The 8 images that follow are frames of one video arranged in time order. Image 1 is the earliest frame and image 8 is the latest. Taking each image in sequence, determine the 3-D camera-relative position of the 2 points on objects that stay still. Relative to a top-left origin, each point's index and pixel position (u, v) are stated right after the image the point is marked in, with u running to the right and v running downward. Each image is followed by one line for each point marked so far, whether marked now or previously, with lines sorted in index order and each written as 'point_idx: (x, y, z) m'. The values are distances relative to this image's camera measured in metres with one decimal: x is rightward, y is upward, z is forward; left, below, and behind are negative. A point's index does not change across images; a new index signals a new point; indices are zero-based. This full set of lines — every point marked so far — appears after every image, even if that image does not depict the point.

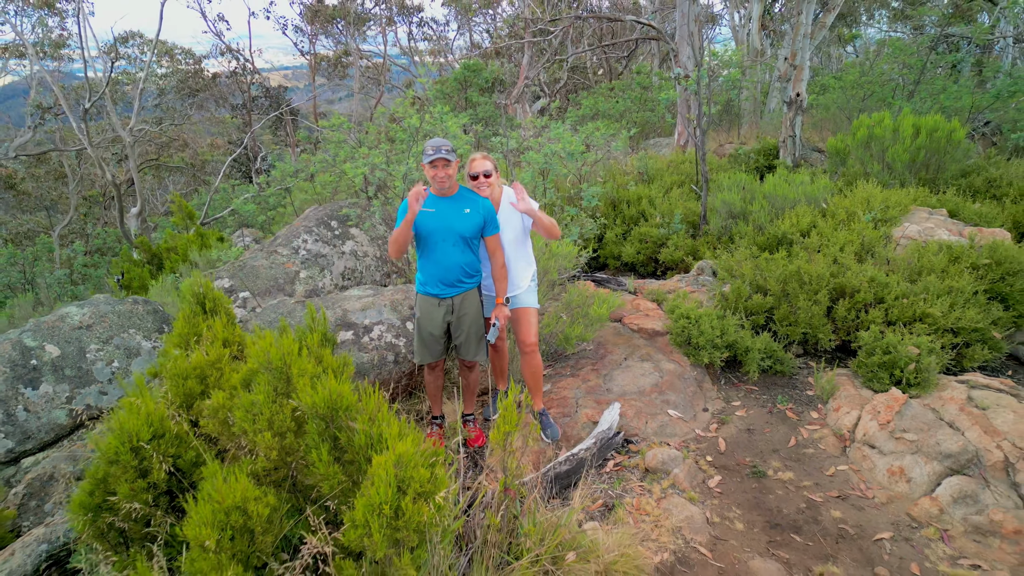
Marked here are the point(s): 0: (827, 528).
0: (+0.9, -0.7, +2.0) m
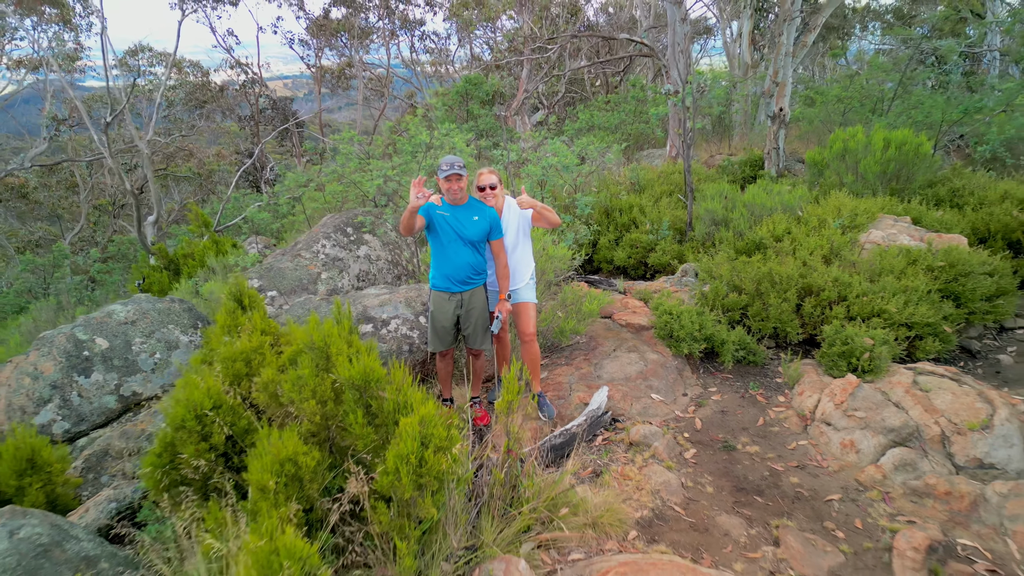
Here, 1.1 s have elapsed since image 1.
0: (+0.9, -0.7, +2.3) m
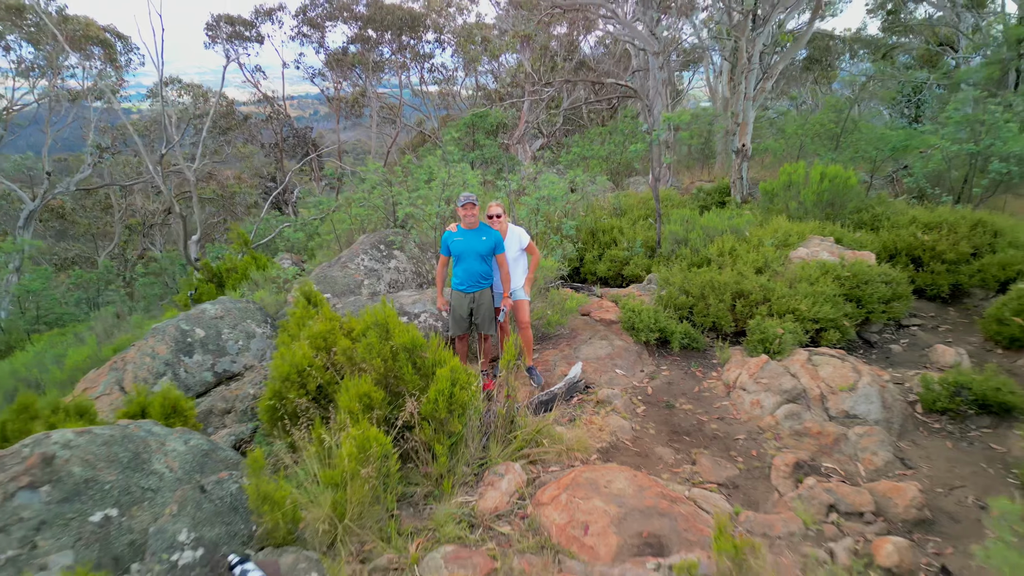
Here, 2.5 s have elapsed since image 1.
0: (+0.9, -0.7, +3.2) m
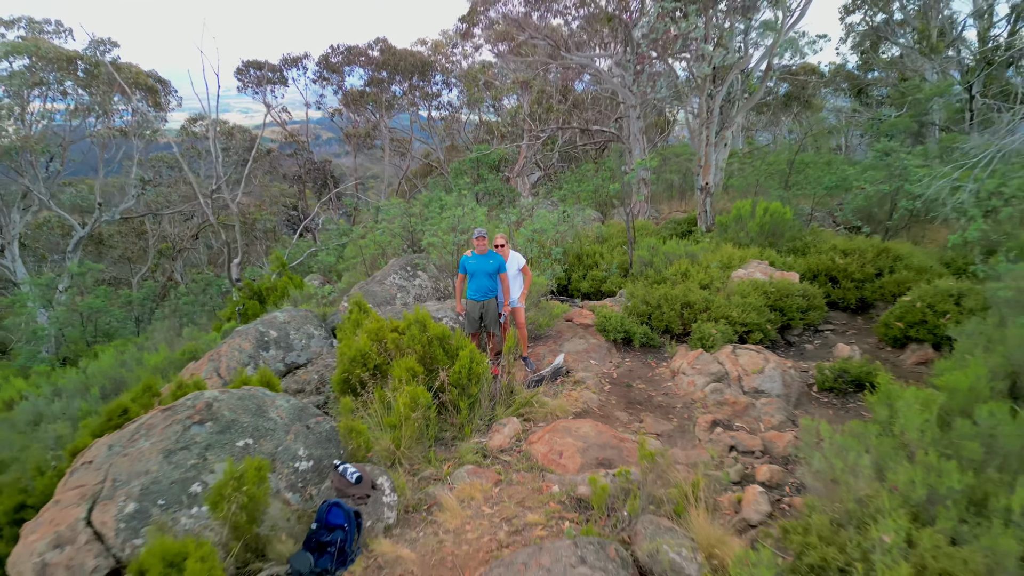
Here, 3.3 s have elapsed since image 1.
0: (+0.9, -0.7, +4.3) m
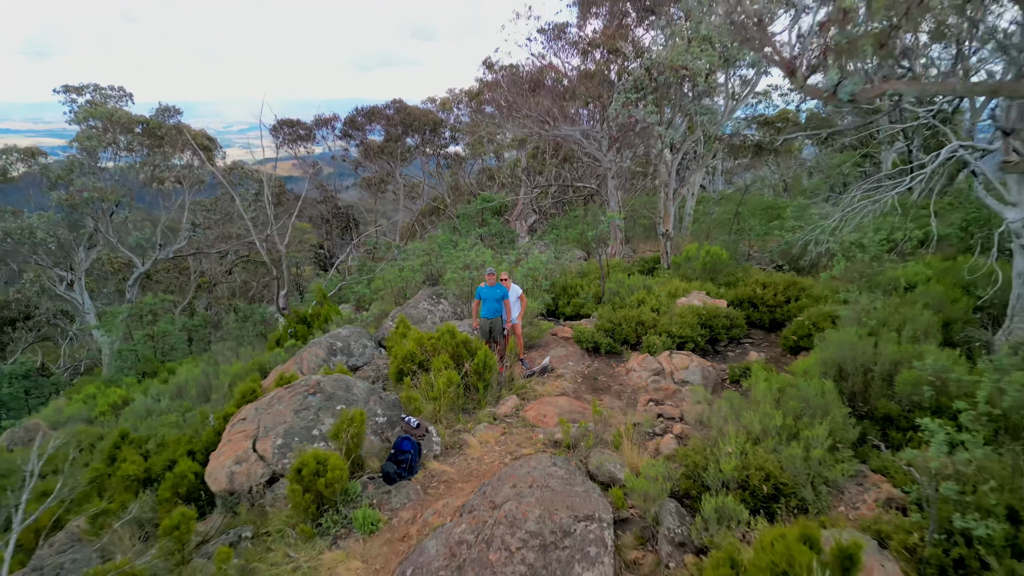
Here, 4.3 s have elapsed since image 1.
0: (+0.9, -0.9, +6.2) m
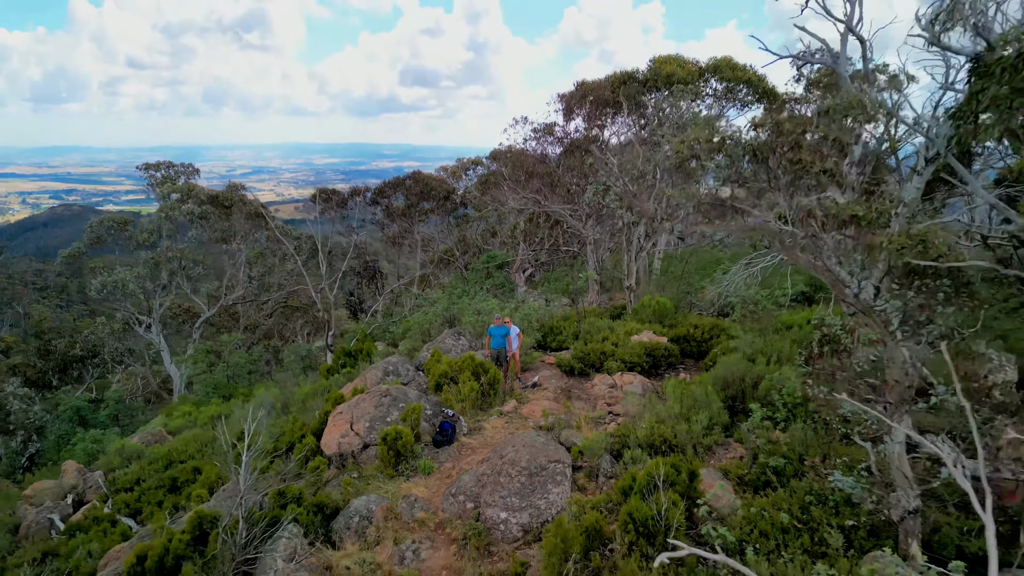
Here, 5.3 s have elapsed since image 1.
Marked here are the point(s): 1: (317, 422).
0: (+0.9, -1.5, +9.2) m
1: (-2.5, -1.7, +8.5) m
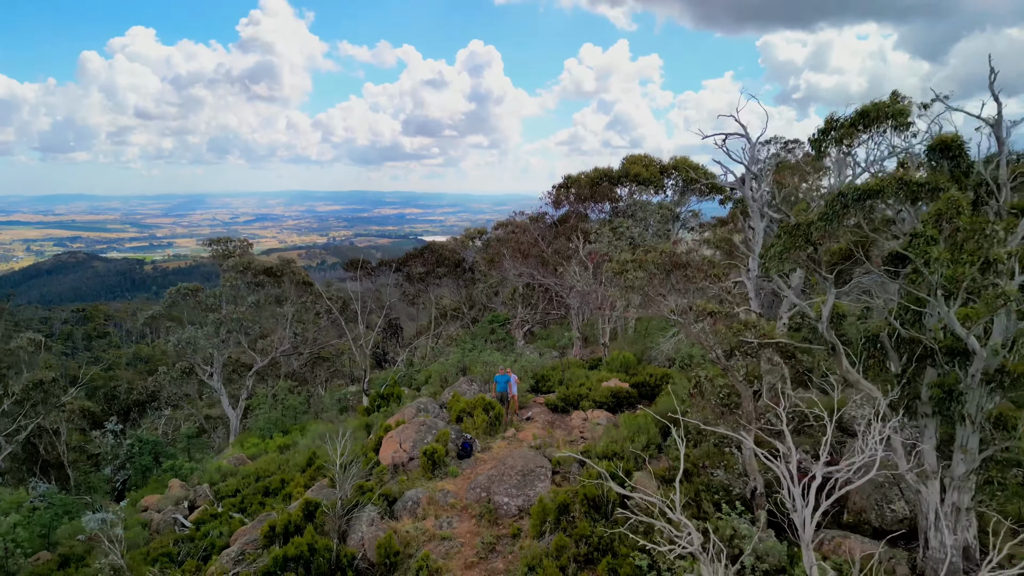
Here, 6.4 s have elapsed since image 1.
0: (+0.9, -2.6, +12.6) m
1: (-2.5, -2.8, +11.9) m
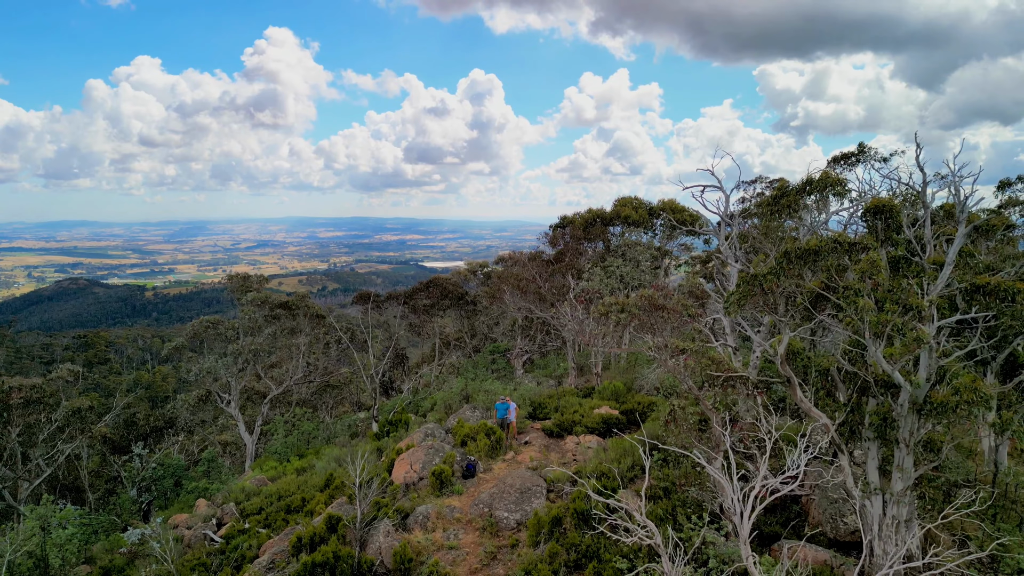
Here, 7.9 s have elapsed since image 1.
0: (+0.9, -3.4, +13.9) m
1: (-2.5, -3.5, +13.2) m
